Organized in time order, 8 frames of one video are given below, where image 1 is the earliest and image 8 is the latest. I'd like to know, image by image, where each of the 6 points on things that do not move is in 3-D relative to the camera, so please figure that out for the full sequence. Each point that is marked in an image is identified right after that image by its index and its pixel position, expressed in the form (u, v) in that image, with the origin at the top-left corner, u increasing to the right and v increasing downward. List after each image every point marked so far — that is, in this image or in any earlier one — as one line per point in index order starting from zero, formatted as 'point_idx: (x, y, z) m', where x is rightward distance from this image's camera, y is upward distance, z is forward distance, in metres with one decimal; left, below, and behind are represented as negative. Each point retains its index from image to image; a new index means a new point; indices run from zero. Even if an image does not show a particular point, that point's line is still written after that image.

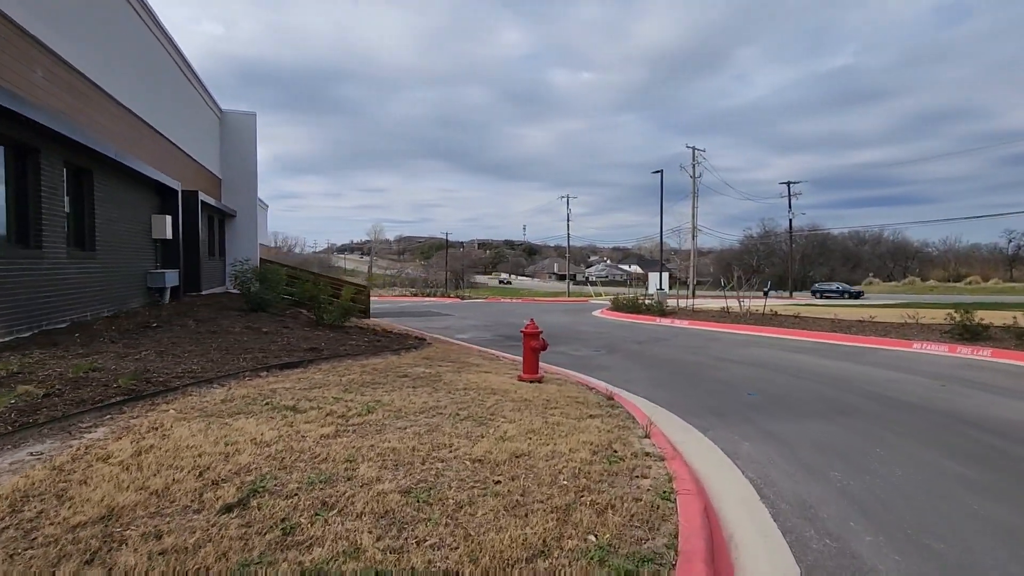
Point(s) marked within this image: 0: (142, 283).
0: (-7.3, +0.1, +10.2) m
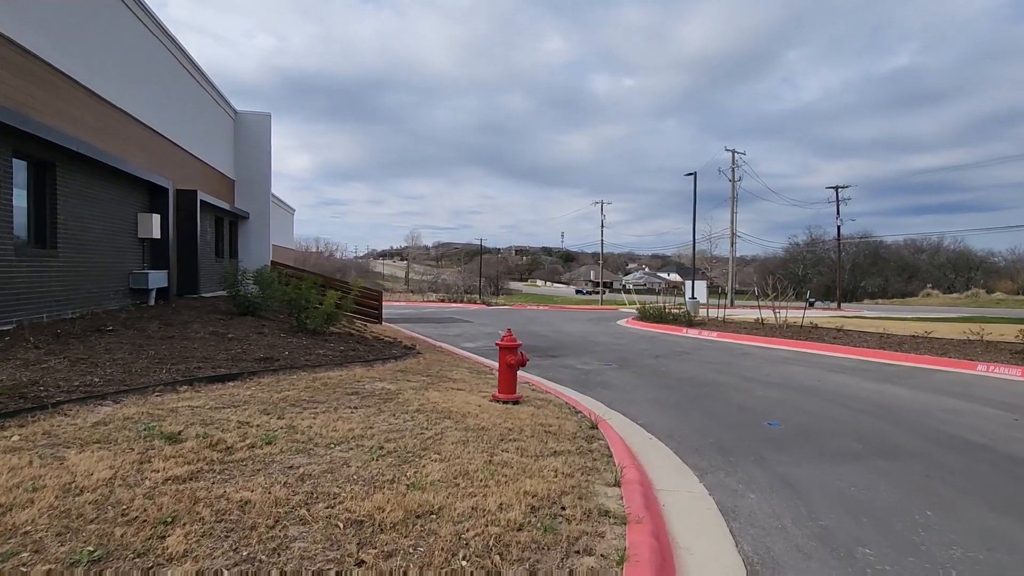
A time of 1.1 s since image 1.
0: (-7.3, +0.1, +9.8) m
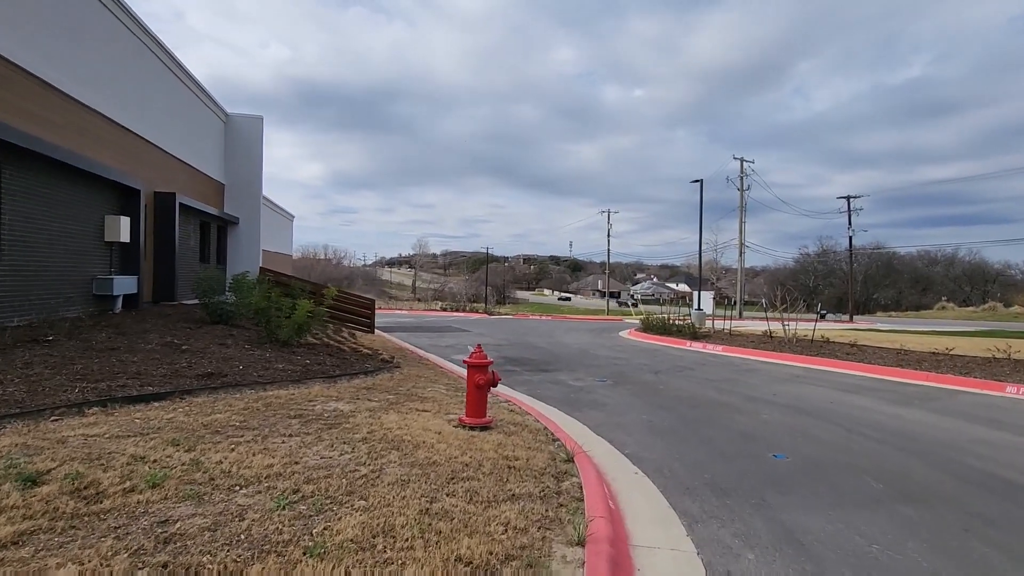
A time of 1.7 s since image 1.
0: (-7.6, 0.0, +9.2) m
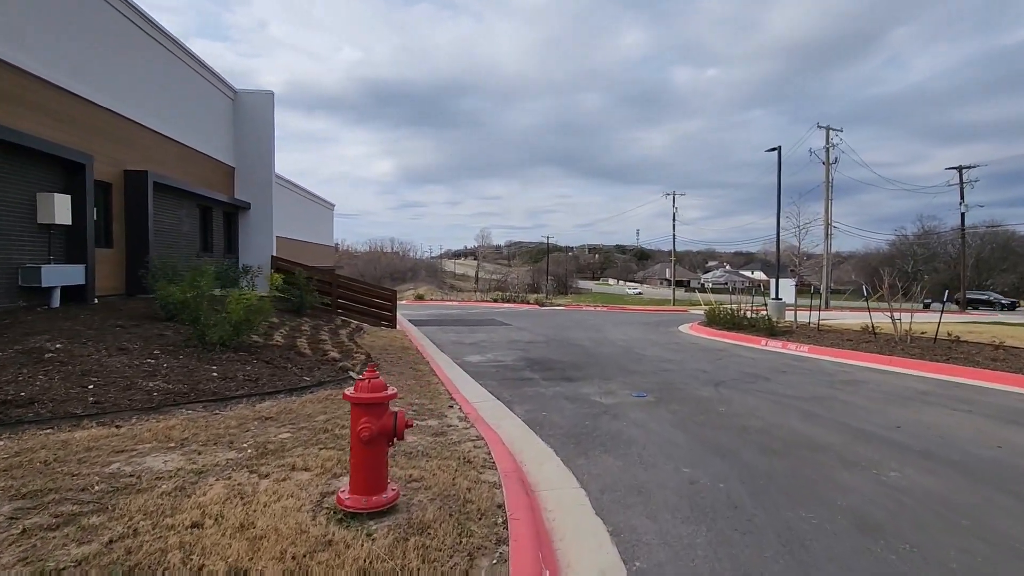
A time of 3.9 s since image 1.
0: (-7.5, +0.1, +7.8) m
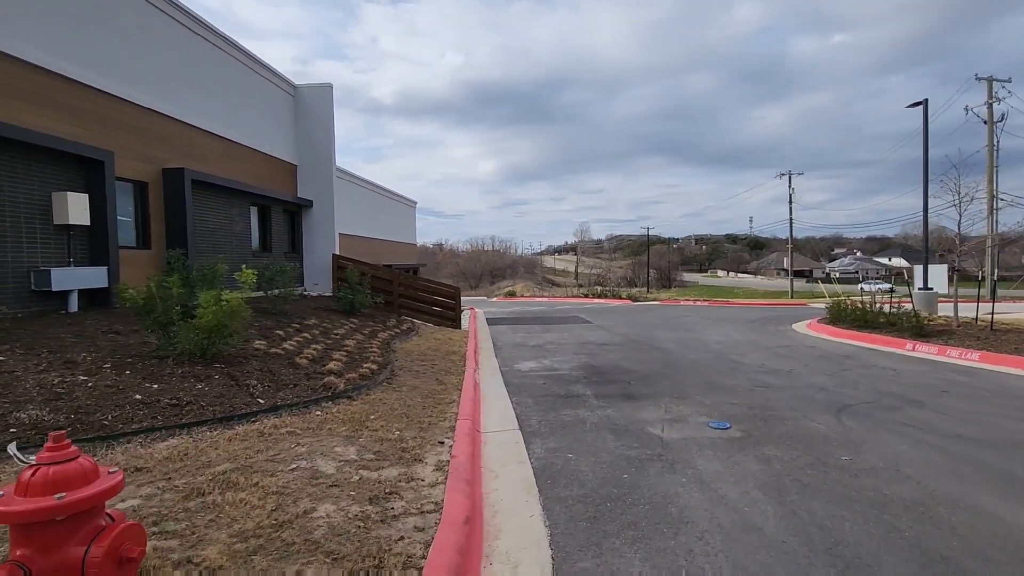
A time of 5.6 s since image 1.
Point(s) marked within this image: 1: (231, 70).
0: (-7.1, +0.1, +7.4) m
1: (-7.2, +5.6, +13.4) m
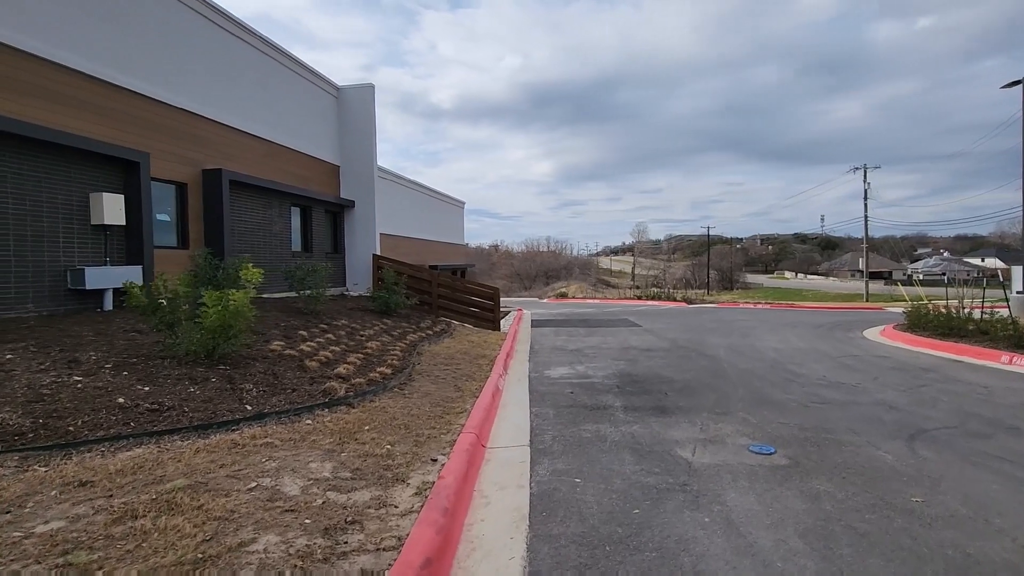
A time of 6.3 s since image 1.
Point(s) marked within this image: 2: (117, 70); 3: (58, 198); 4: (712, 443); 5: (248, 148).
0: (-6.7, +0.1, +7.6) m
1: (-6.2, +5.6, +13.6) m
2: (-6.8, +3.8, +8.9) m
3: (-6.8, +1.3, +7.8) m
4: (+2.0, -1.5, +5.1) m
5: (-6.3, +3.3, +12.3) m
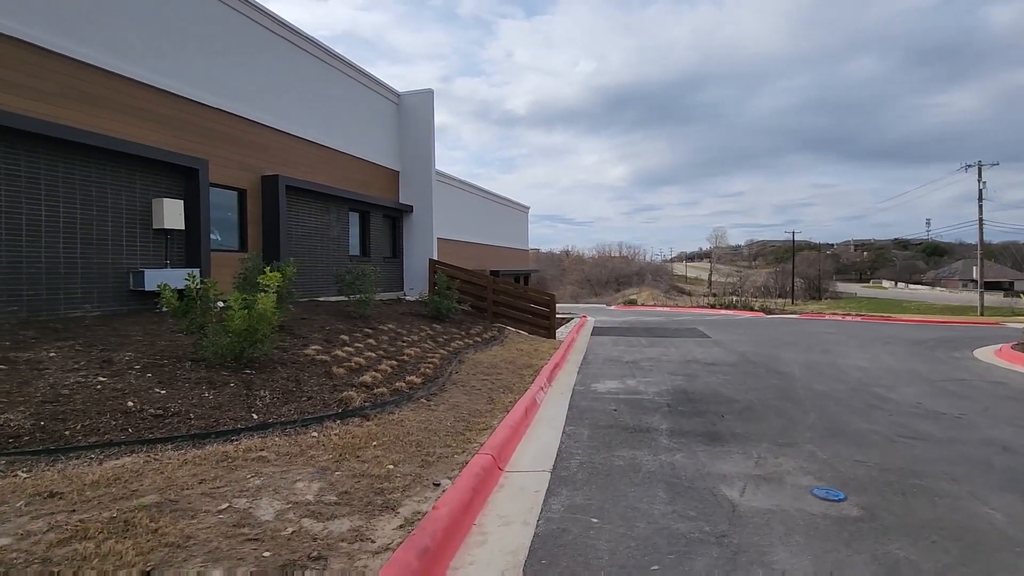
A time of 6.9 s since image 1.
0: (-6.1, +0.1, +8.0) m
1: (-4.7, +5.5, +13.9) m
2: (-6.0, +3.7, +9.4) m
3: (-6.1, +1.3, +8.2) m
4: (+2.1, -1.6, +4.3) m
5: (-5.0, +3.2, +12.6) m
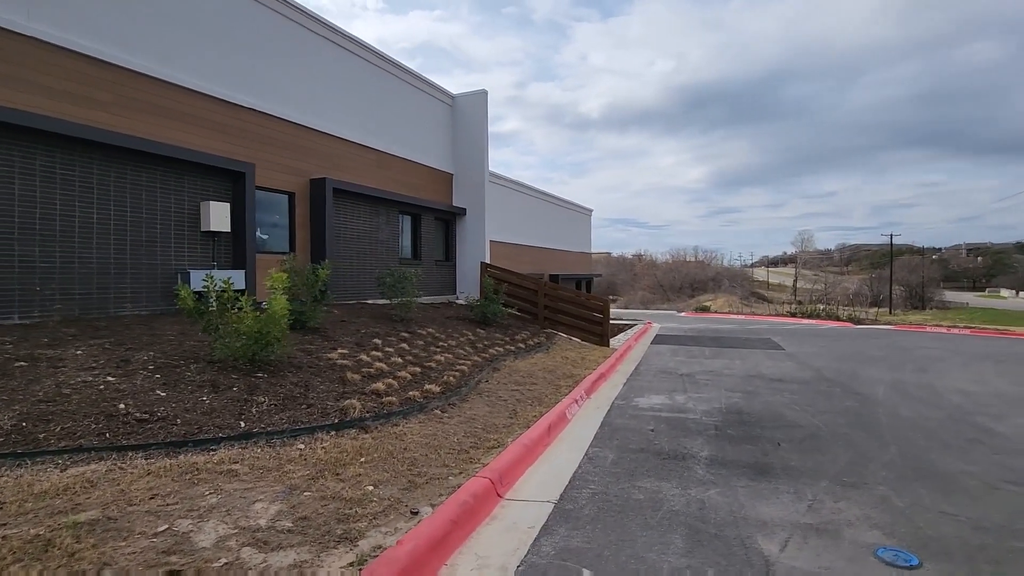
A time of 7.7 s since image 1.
0: (-5.6, +0.1, +8.3) m
1: (-3.3, +5.5, +14.0) m
2: (-5.2, +3.7, +9.7) m
3: (-5.5, +1.3, +8.5) m
4: (+2.1, -1.7, +3.5) m
5: (-3.8, +3.2, +12.8) m
